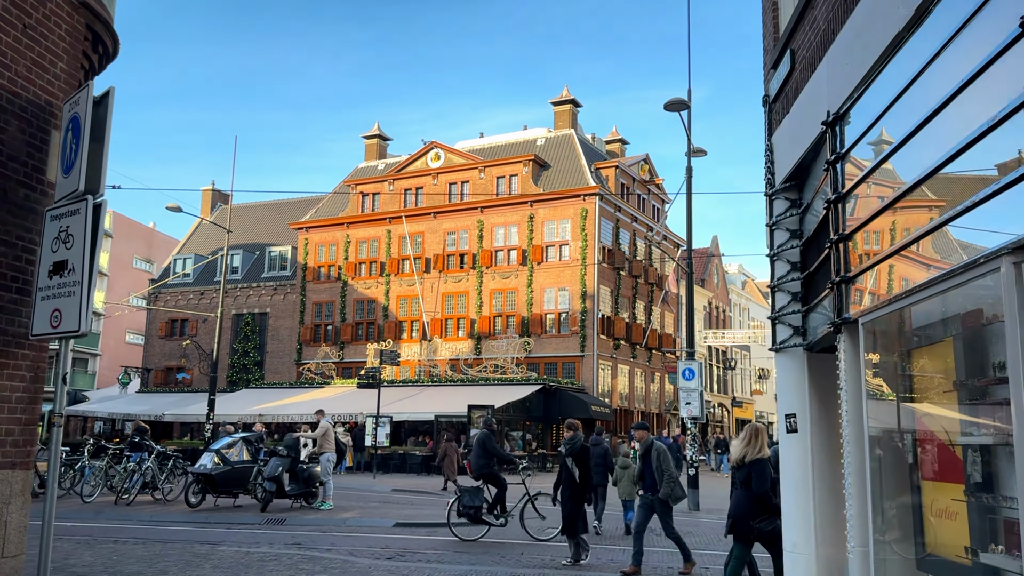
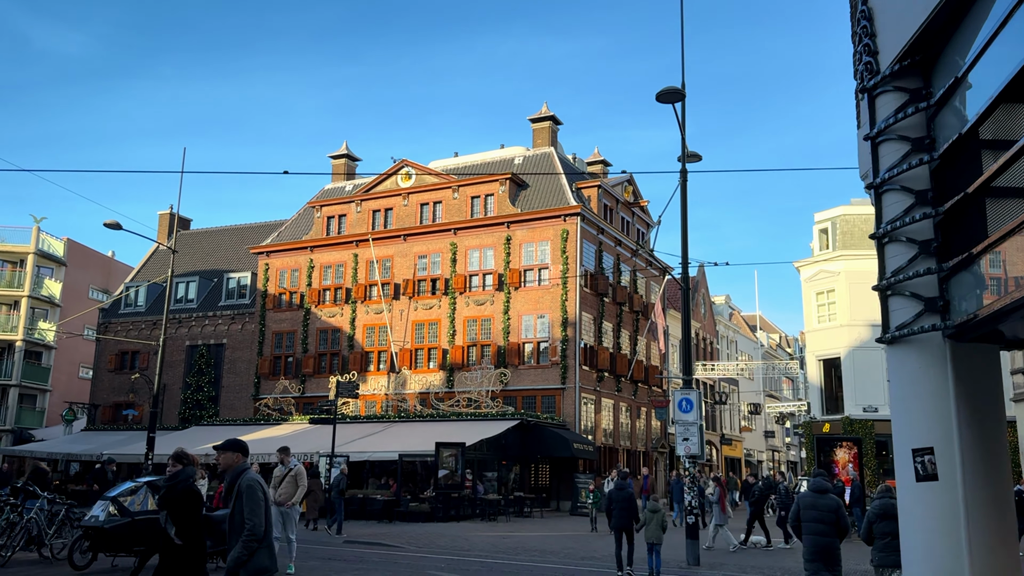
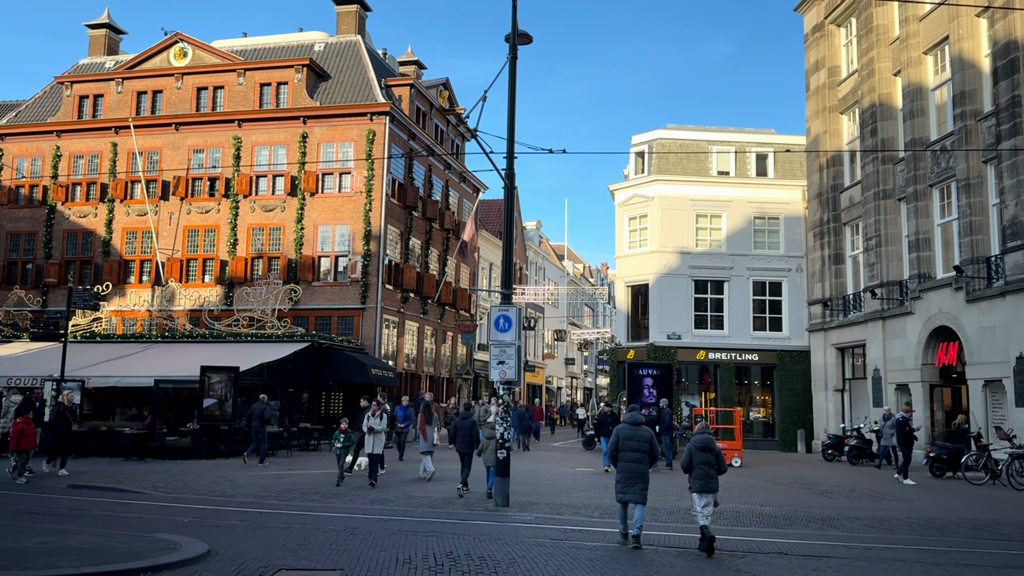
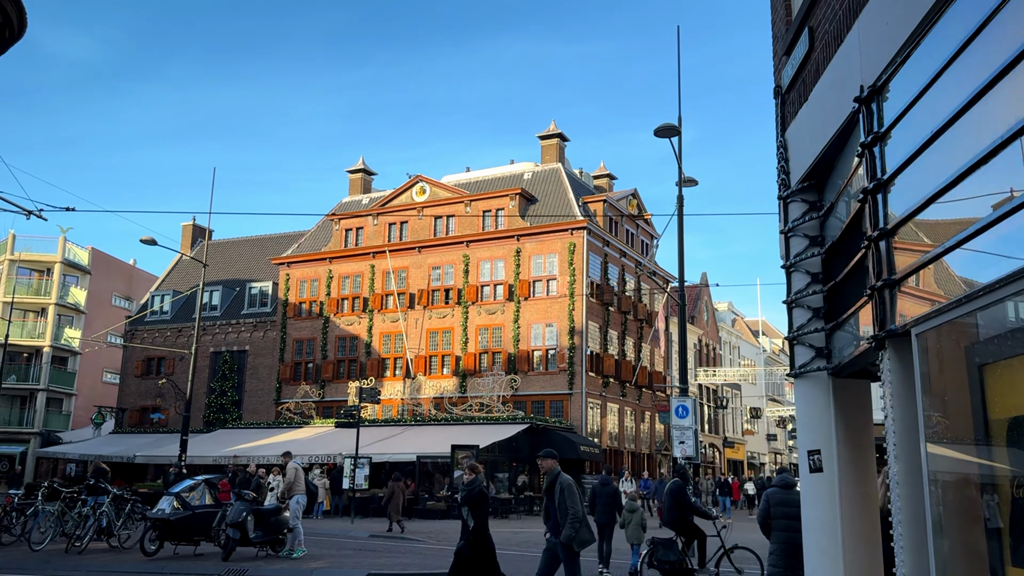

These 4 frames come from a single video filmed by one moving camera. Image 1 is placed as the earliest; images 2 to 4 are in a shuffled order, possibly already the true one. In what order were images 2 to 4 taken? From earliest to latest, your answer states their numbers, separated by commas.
4, 2, 3
